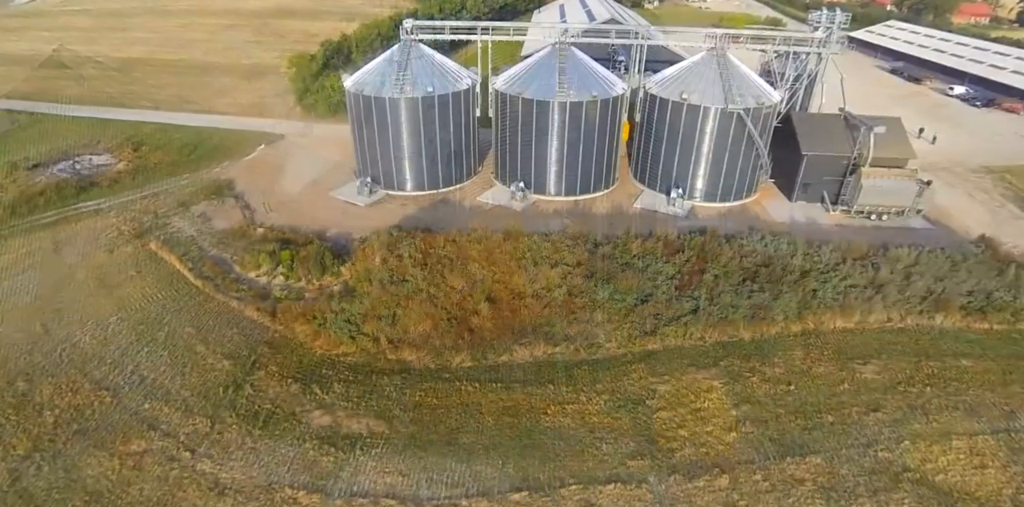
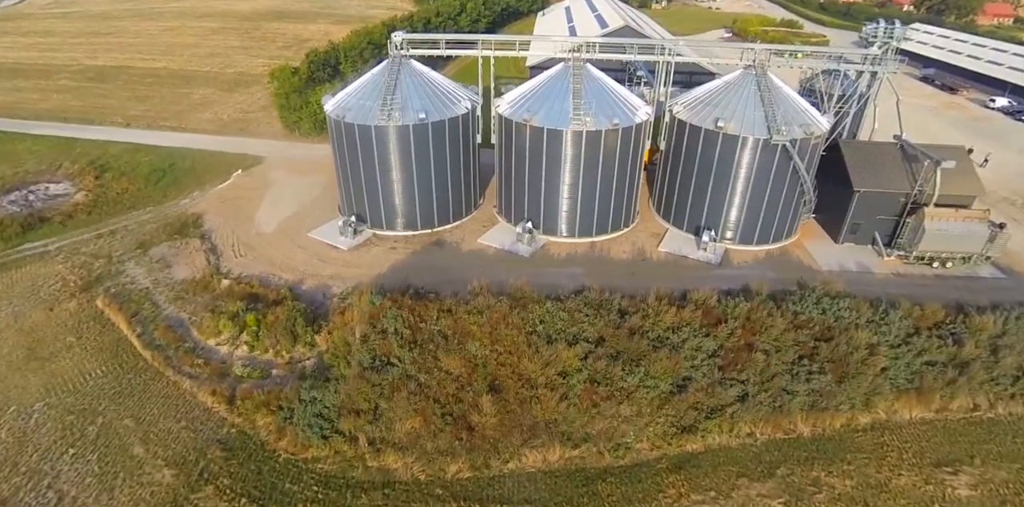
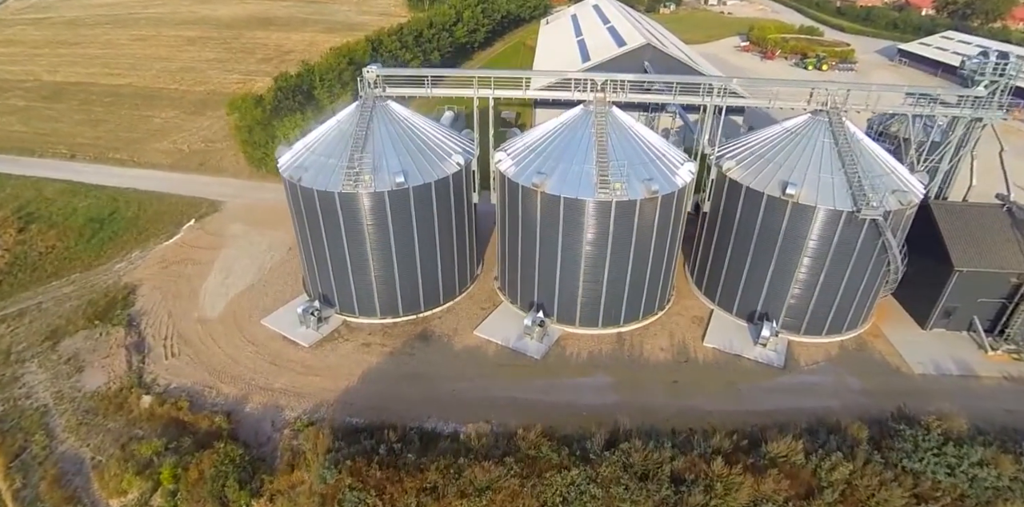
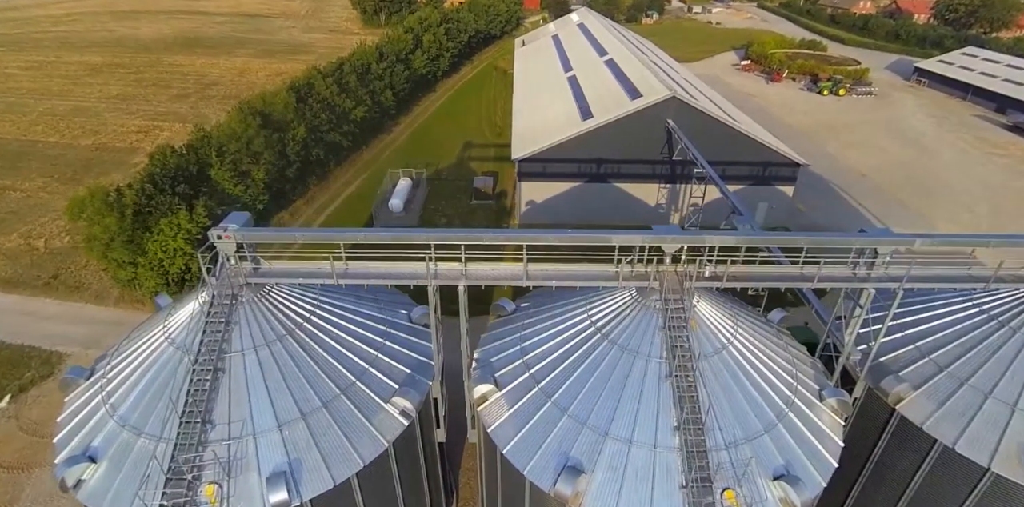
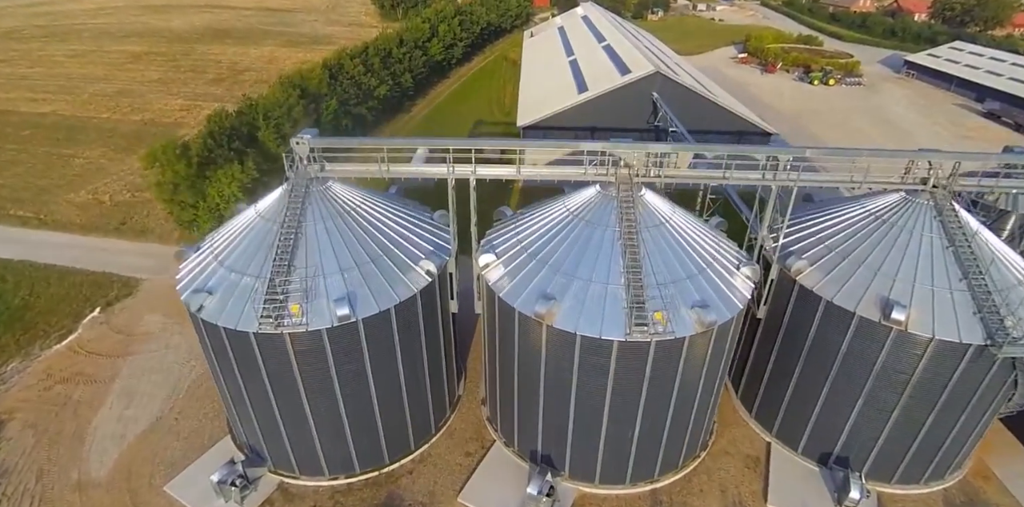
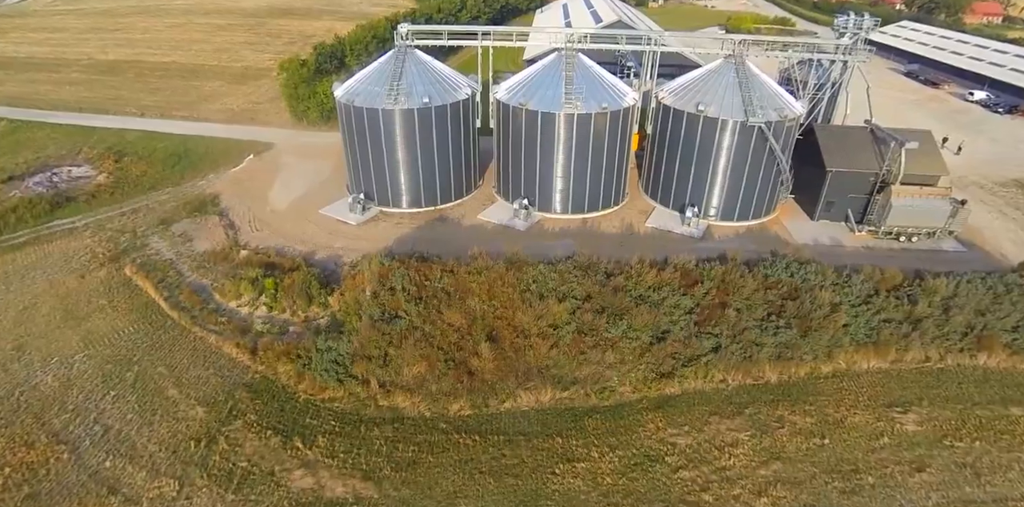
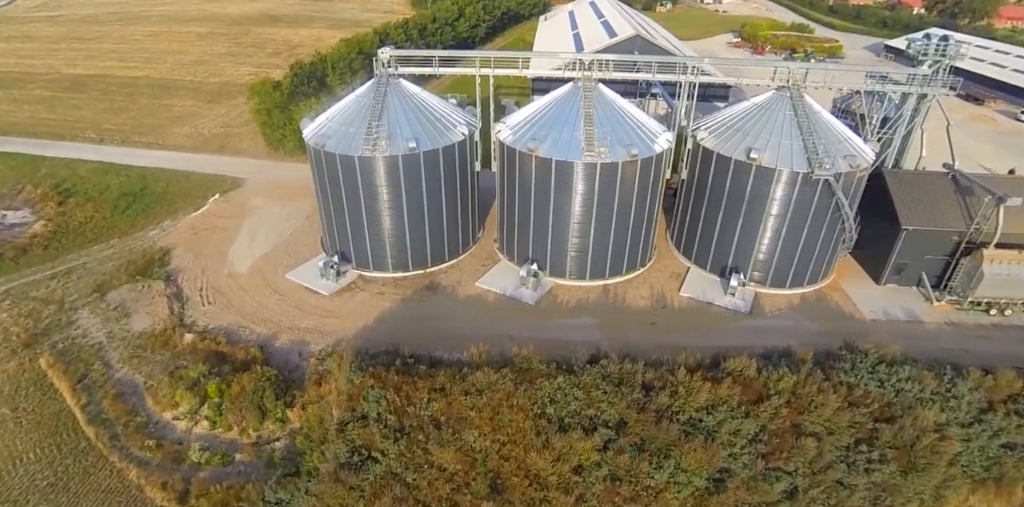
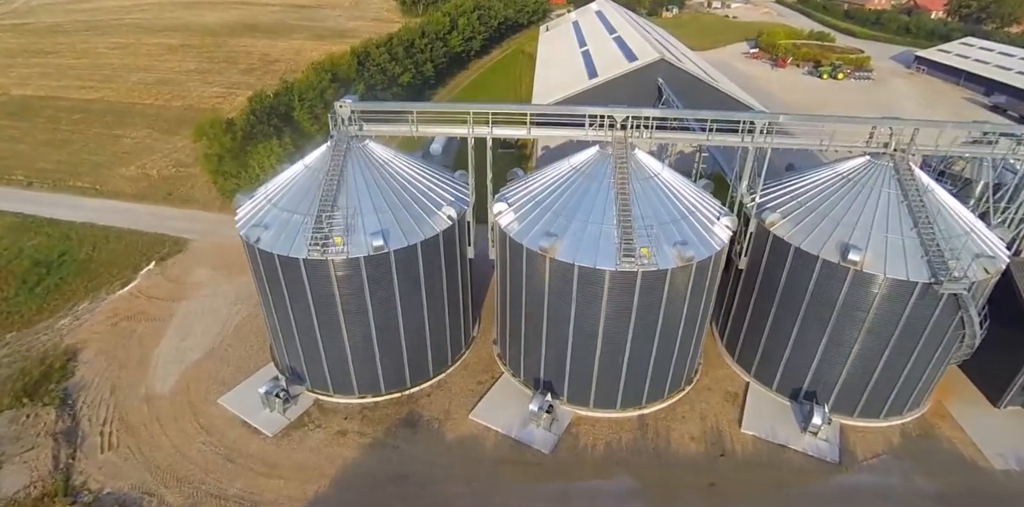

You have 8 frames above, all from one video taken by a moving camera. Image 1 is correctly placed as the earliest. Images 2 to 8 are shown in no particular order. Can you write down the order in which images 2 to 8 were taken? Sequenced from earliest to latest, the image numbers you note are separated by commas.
6, 2, 7, 3, 8, 5, 4
